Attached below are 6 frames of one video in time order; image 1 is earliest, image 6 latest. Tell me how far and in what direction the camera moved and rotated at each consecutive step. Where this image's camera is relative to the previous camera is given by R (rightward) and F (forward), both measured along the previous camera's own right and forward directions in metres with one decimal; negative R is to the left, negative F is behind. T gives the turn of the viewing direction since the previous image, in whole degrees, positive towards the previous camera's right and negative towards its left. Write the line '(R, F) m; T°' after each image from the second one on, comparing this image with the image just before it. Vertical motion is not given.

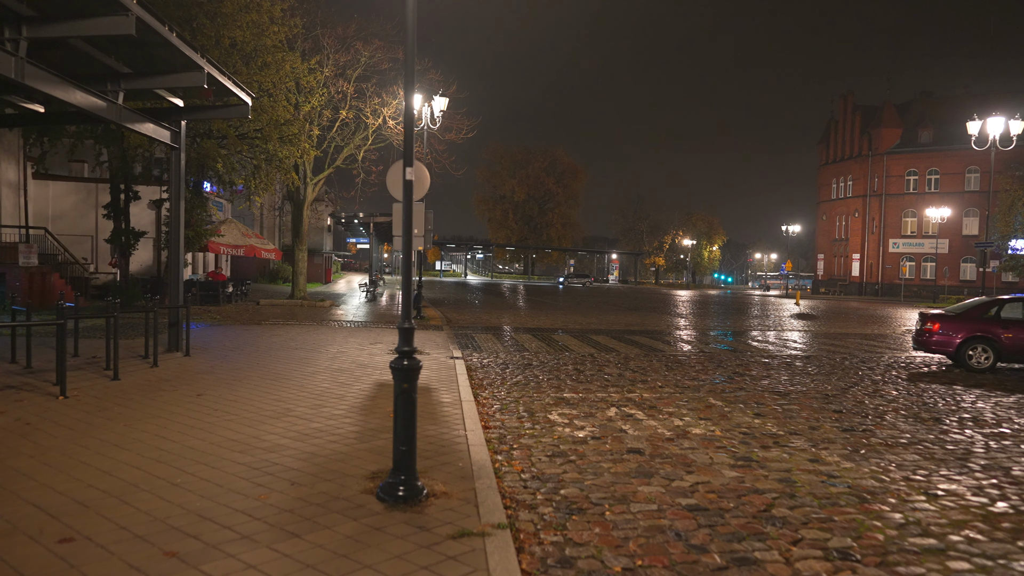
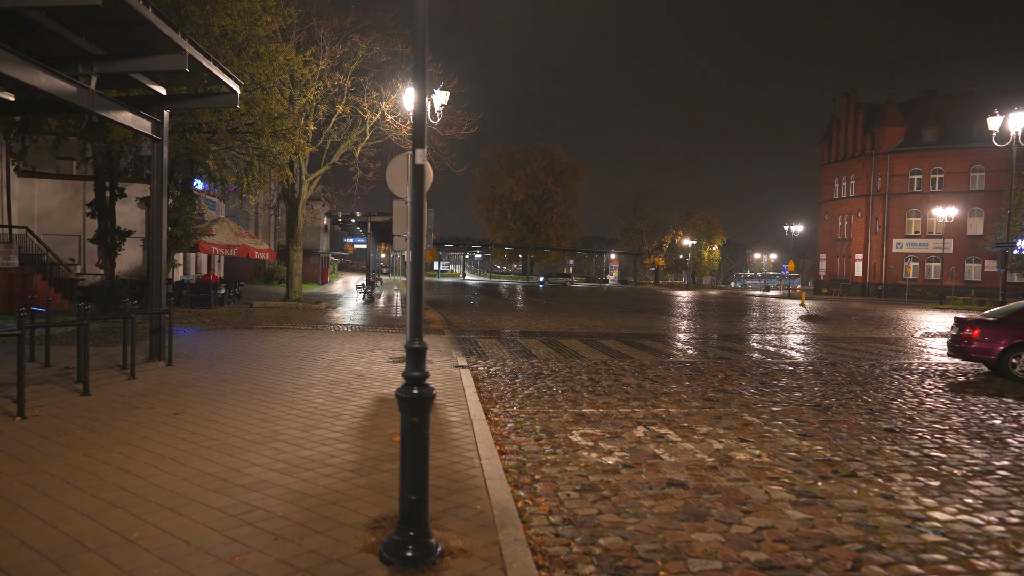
(-0.2, +0.8) m; 0°
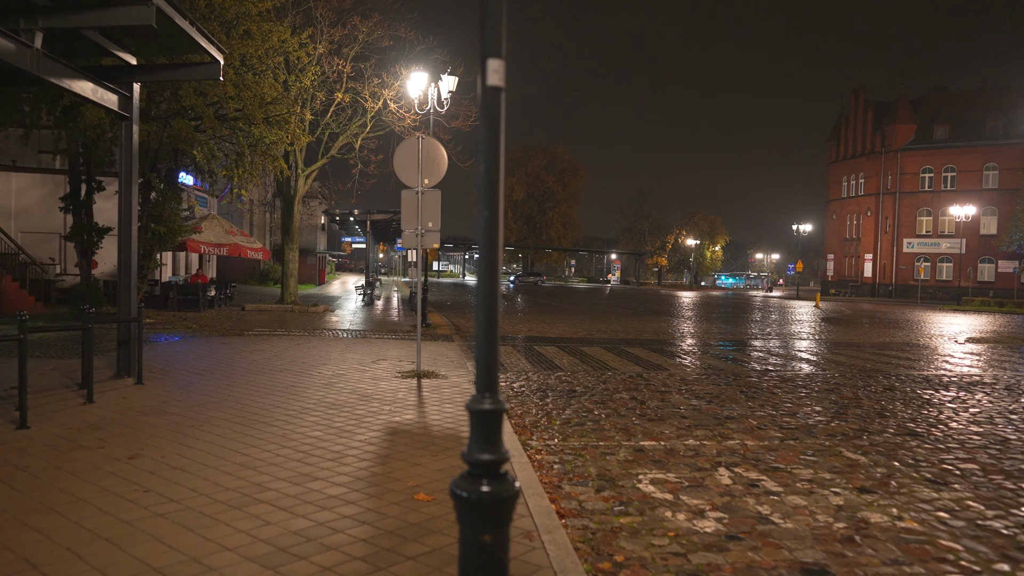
(-0.4, +1.5) m; 0°
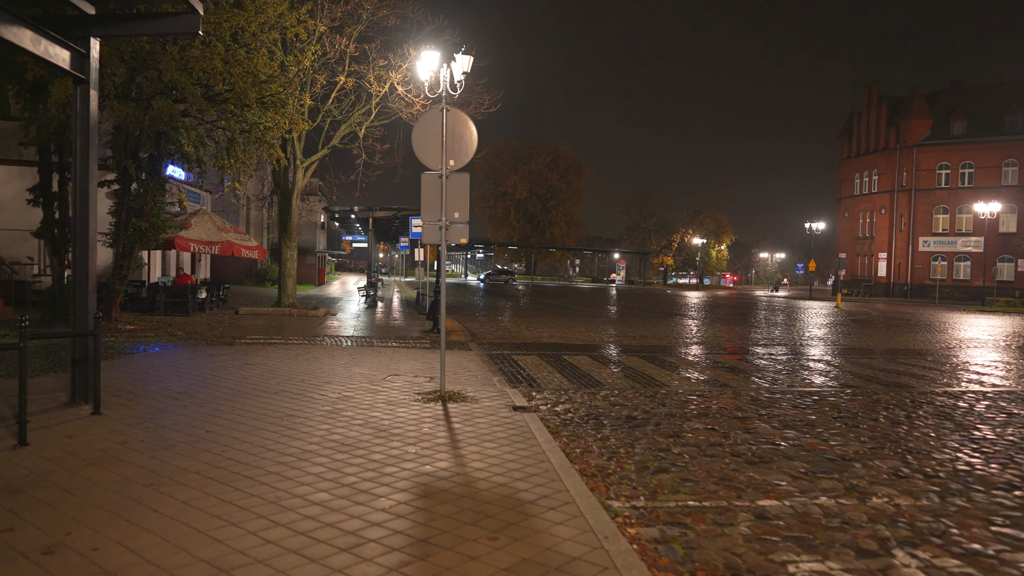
(-0.5, +1.7) m; 0°
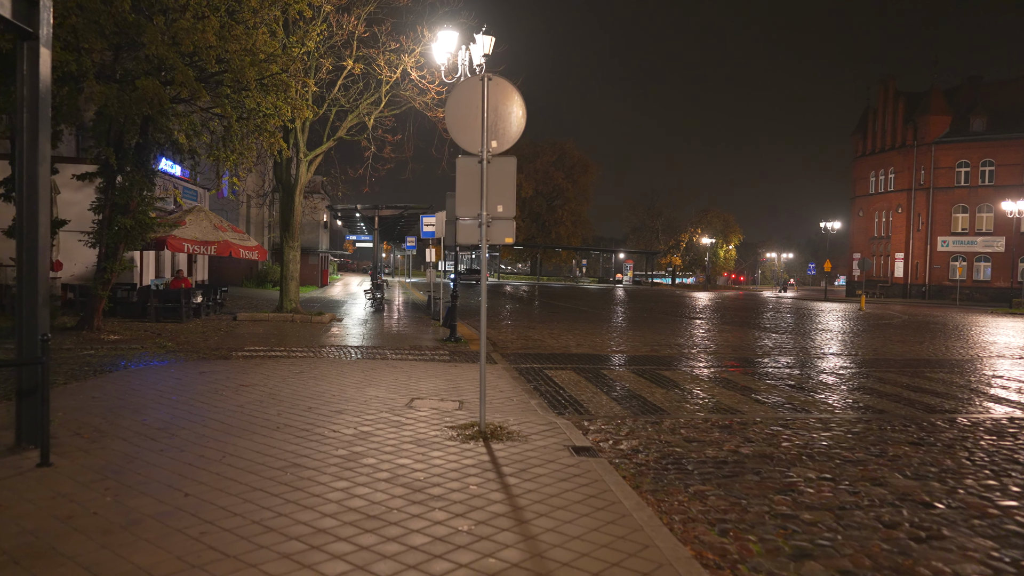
(-0.5, +1.5) m; 0°
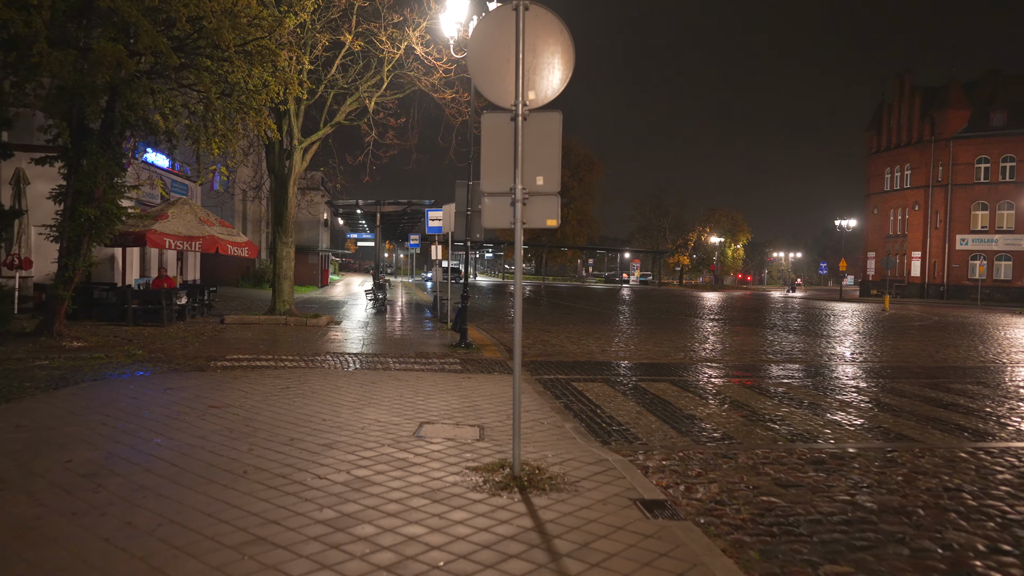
(-0.3, +1.6) m; 0°
